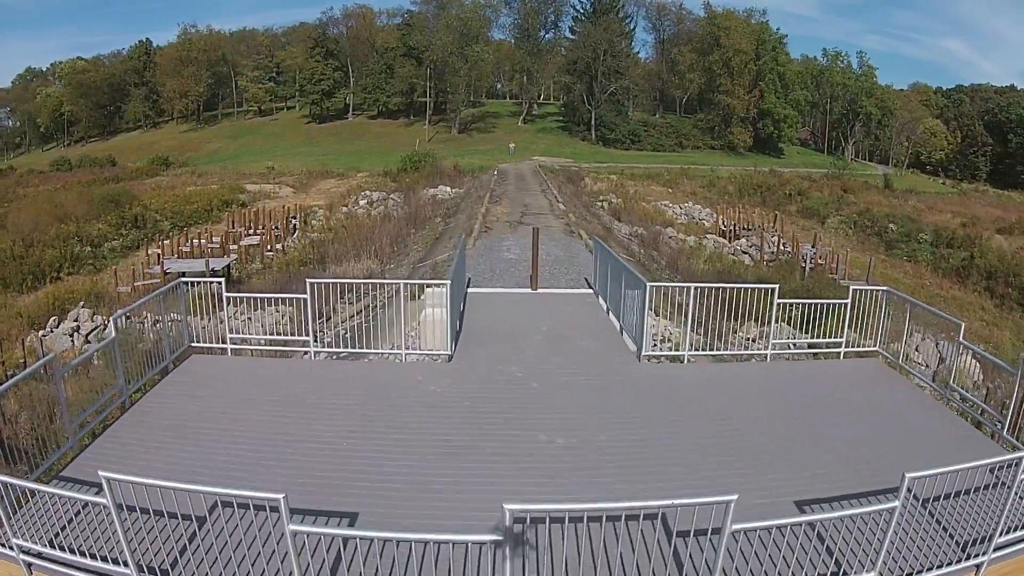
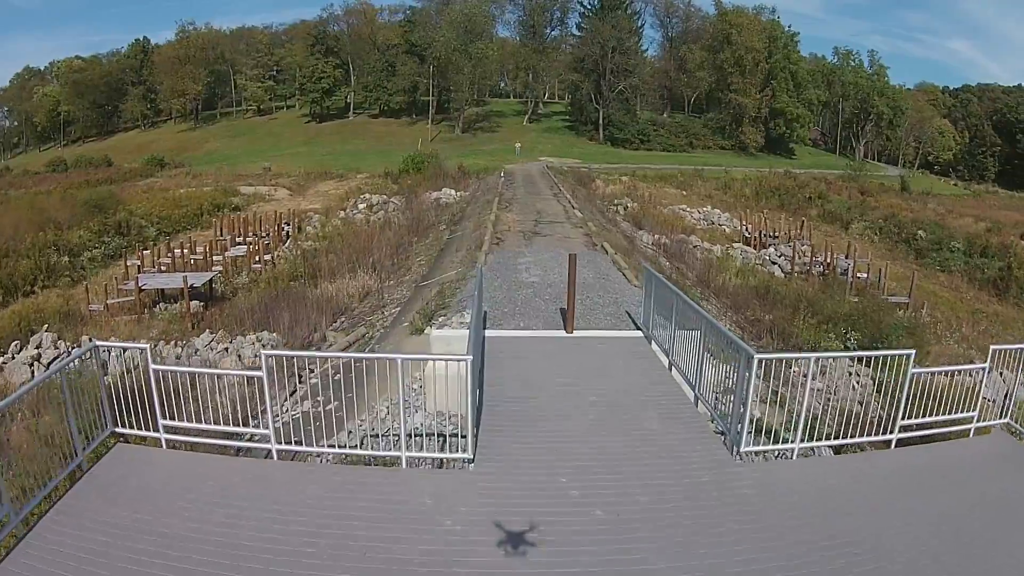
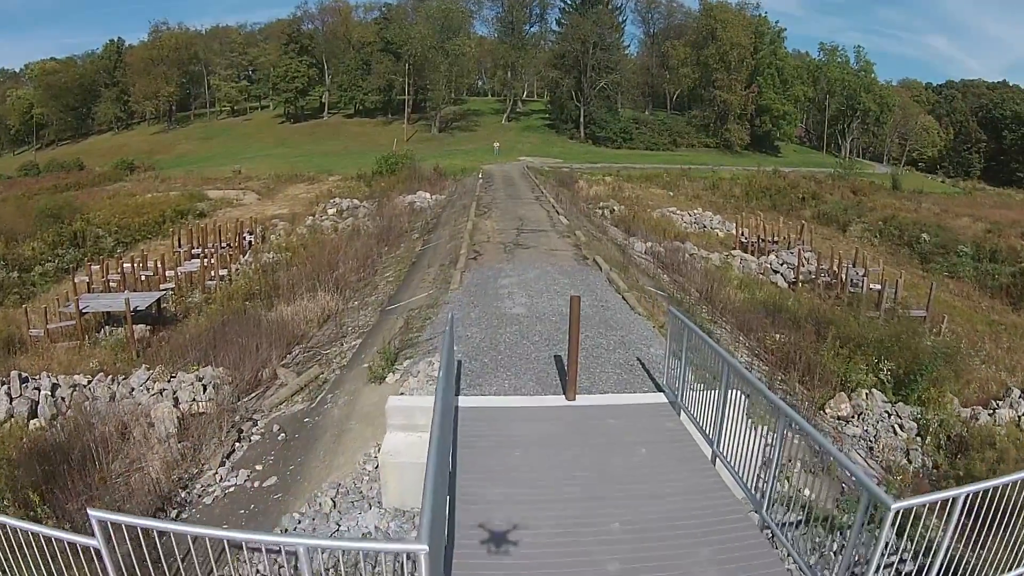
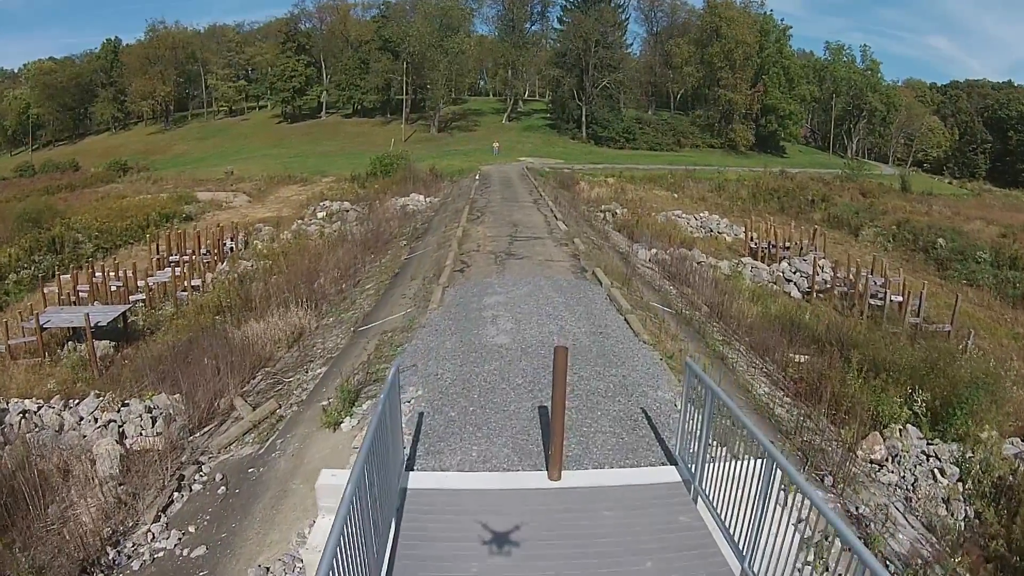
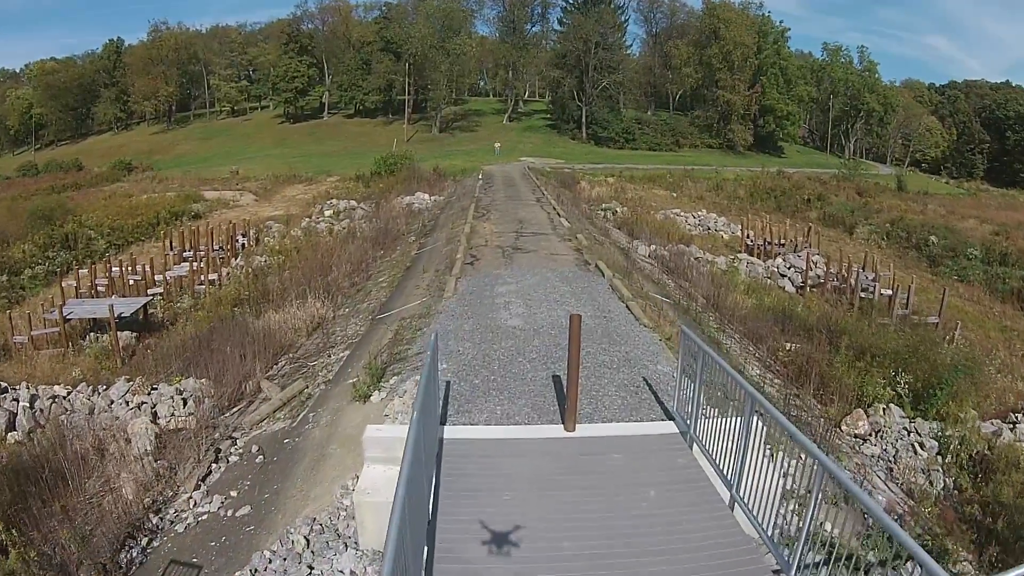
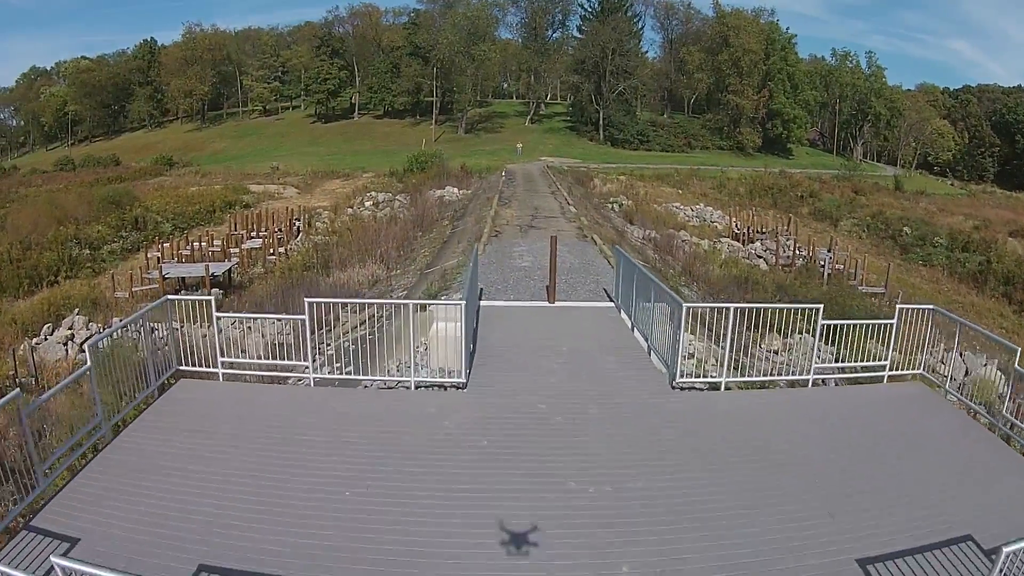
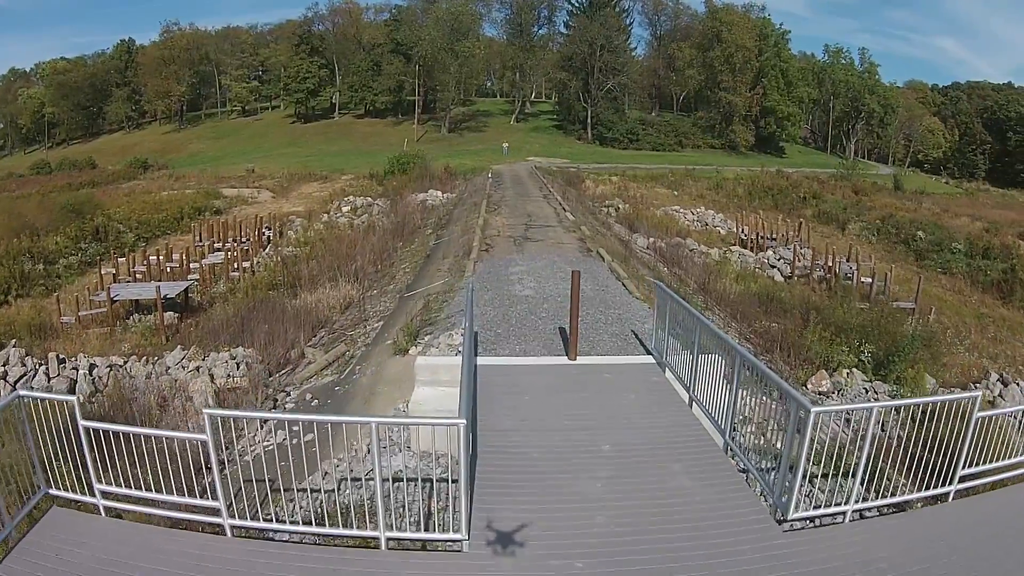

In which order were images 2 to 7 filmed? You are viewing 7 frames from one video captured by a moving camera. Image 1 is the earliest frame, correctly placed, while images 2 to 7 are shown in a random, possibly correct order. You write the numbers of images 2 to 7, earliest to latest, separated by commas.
6, 2, 7, 3, 5, 4
